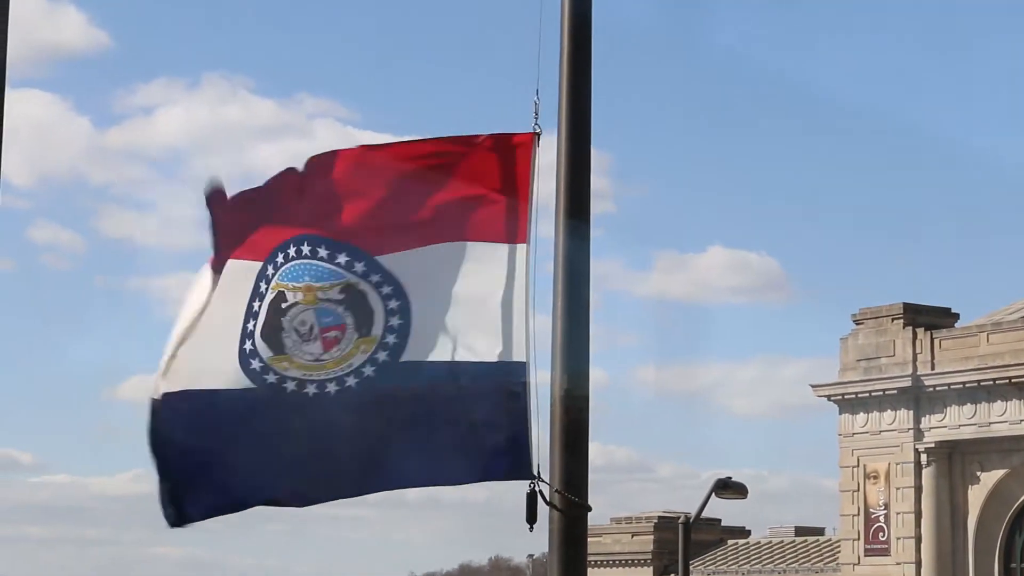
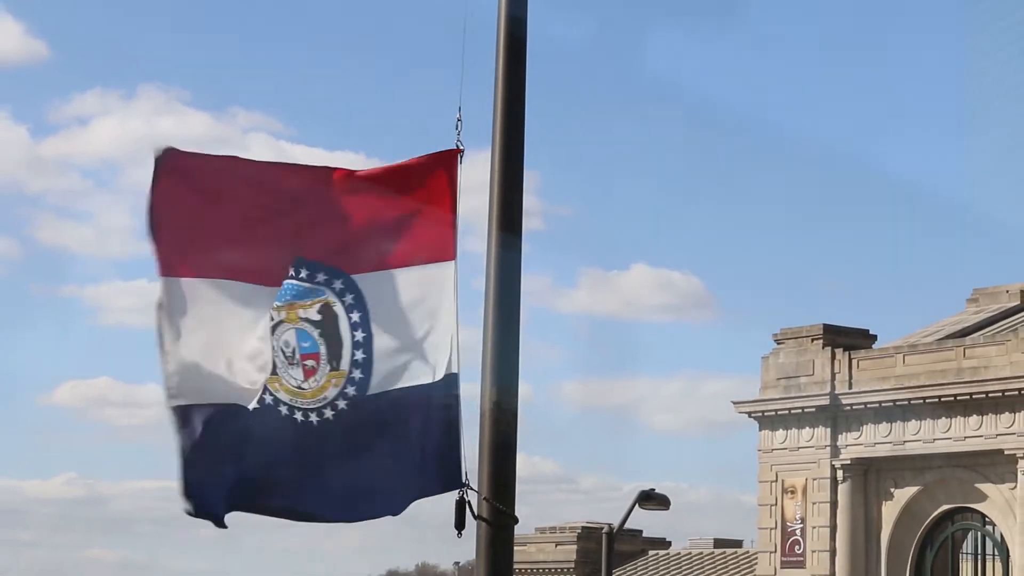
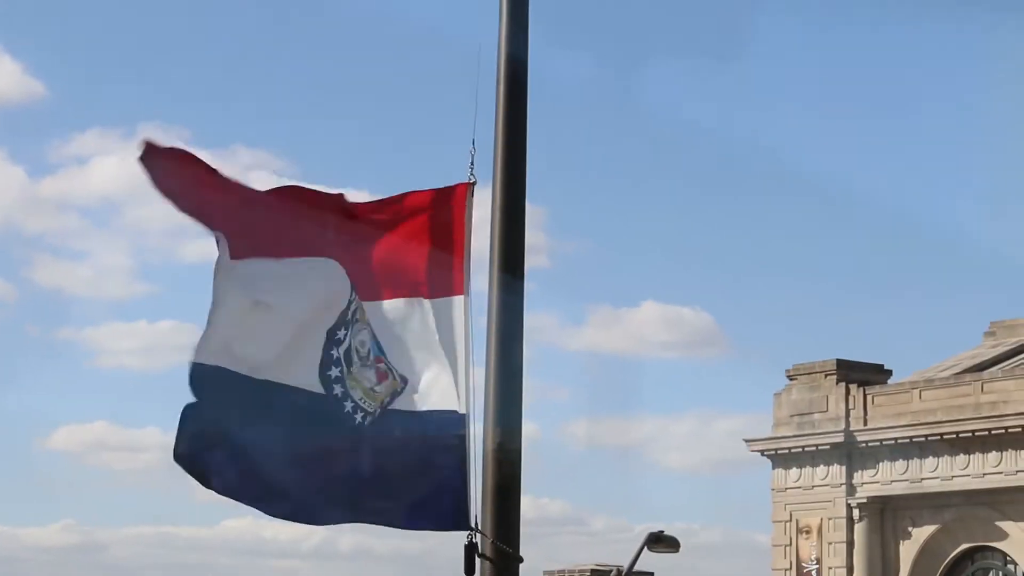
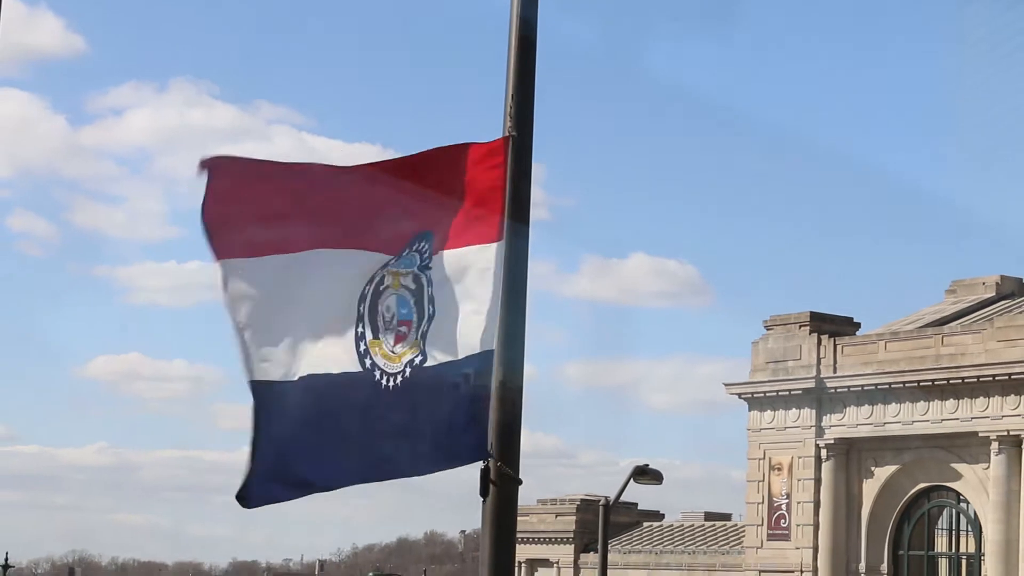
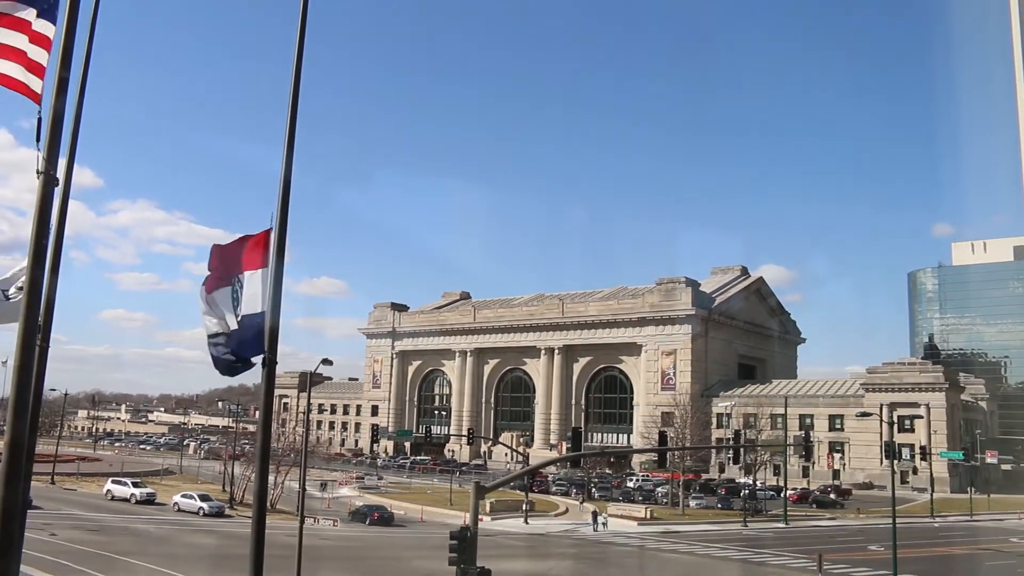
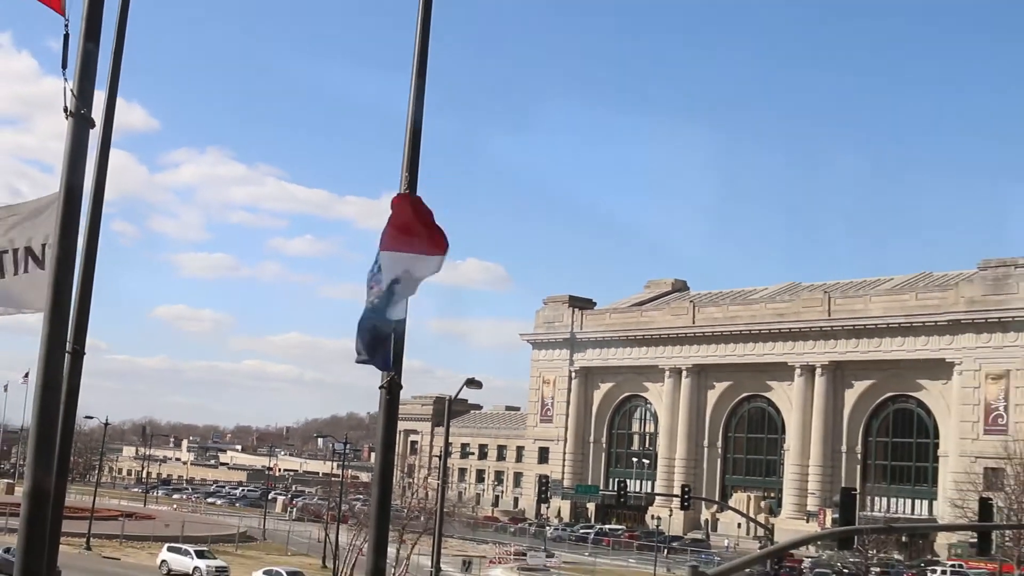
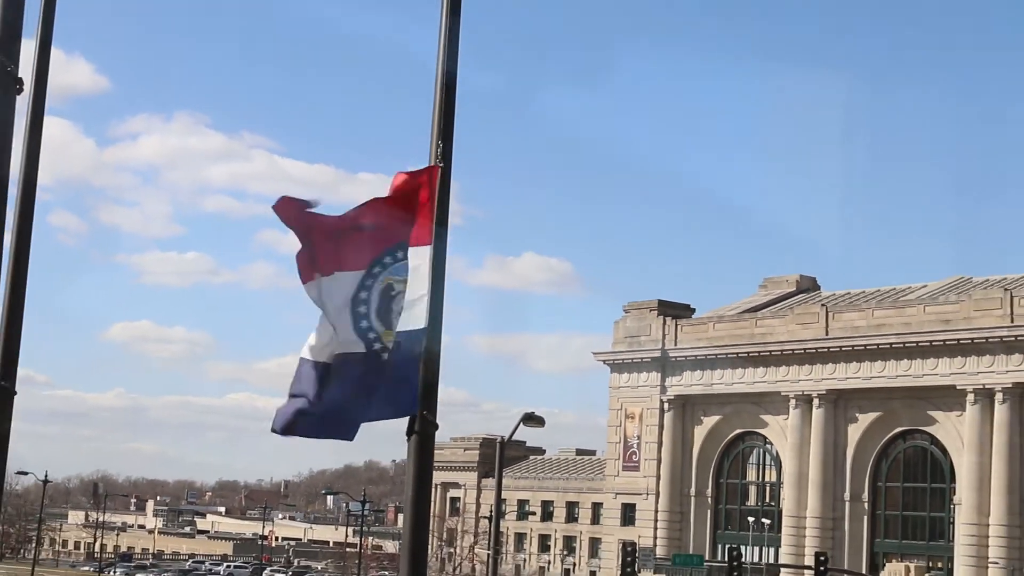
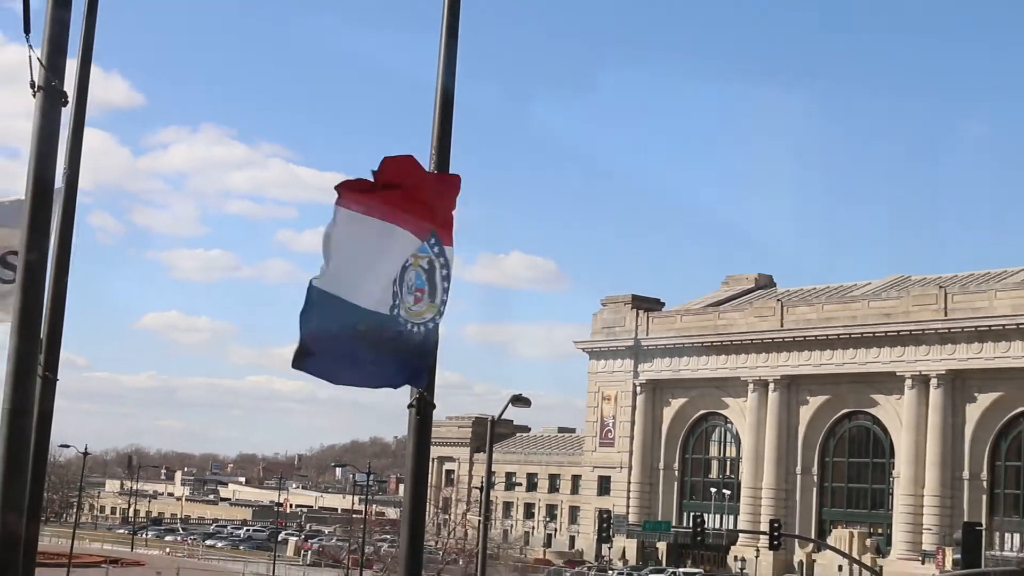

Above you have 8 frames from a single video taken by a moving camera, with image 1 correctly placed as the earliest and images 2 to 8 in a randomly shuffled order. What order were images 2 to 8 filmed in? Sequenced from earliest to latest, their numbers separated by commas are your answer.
3, 2, 4, 7, 8, 6, 5
